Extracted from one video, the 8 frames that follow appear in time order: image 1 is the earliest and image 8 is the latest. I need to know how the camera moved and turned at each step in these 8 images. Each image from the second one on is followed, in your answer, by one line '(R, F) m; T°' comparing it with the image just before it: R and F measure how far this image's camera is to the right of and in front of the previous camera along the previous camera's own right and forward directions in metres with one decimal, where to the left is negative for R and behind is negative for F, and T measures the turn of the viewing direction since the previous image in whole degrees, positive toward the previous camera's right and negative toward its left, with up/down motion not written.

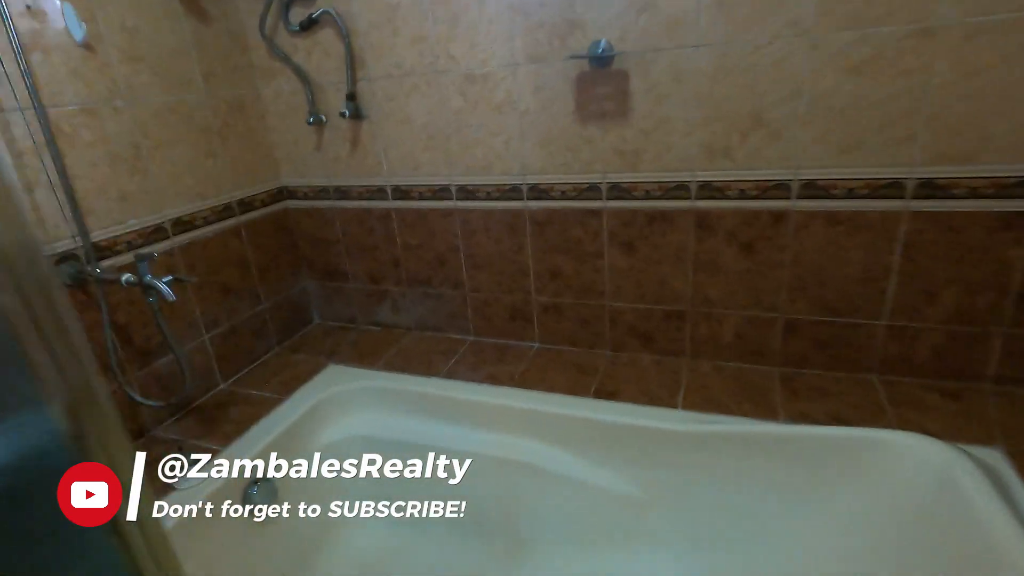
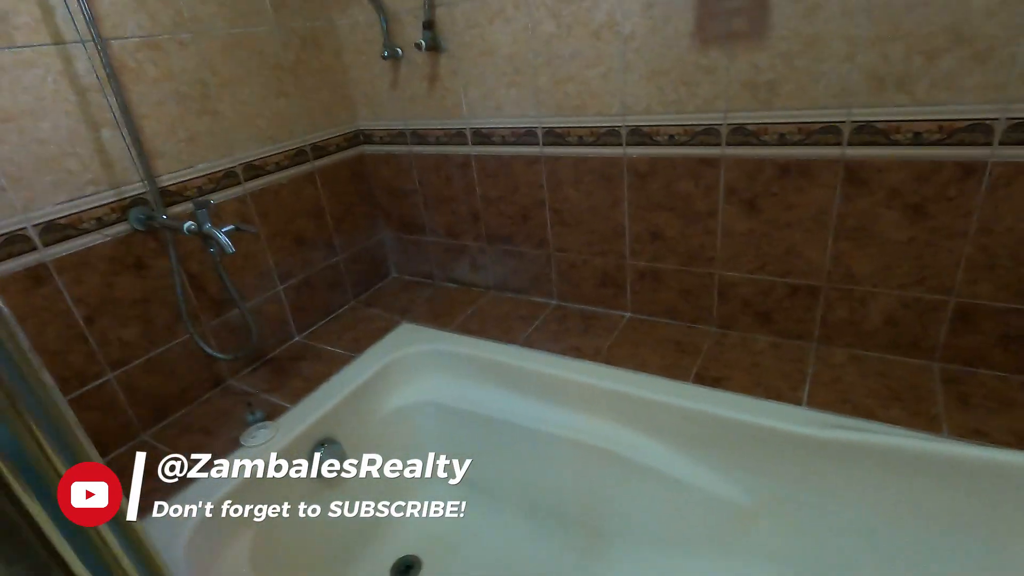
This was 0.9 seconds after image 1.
(0.0, +0.2) m; -9°
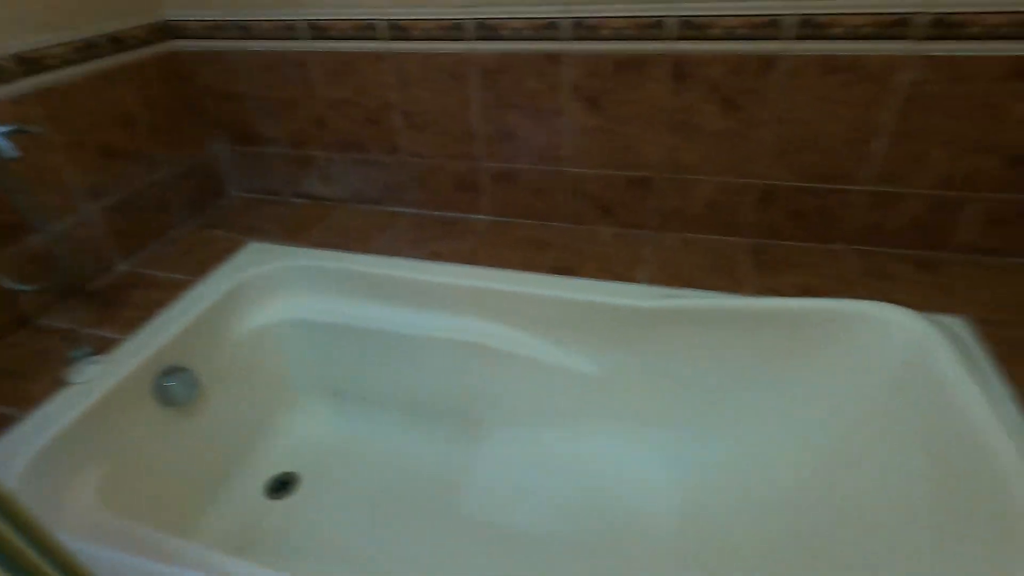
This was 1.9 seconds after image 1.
(0.0, 0.0) m; +14°
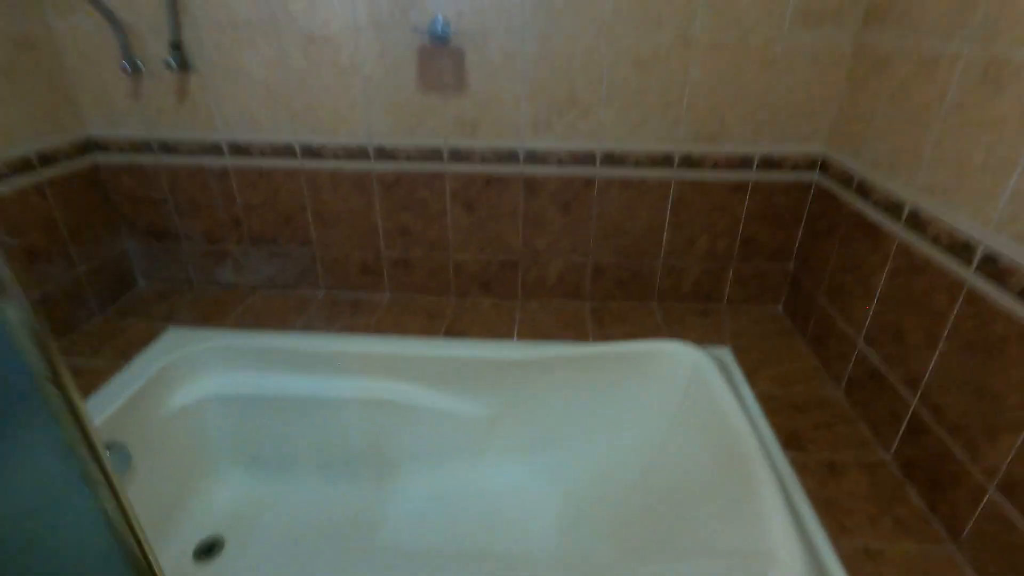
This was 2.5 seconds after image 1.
(-0.1, -0.3) m; +13°
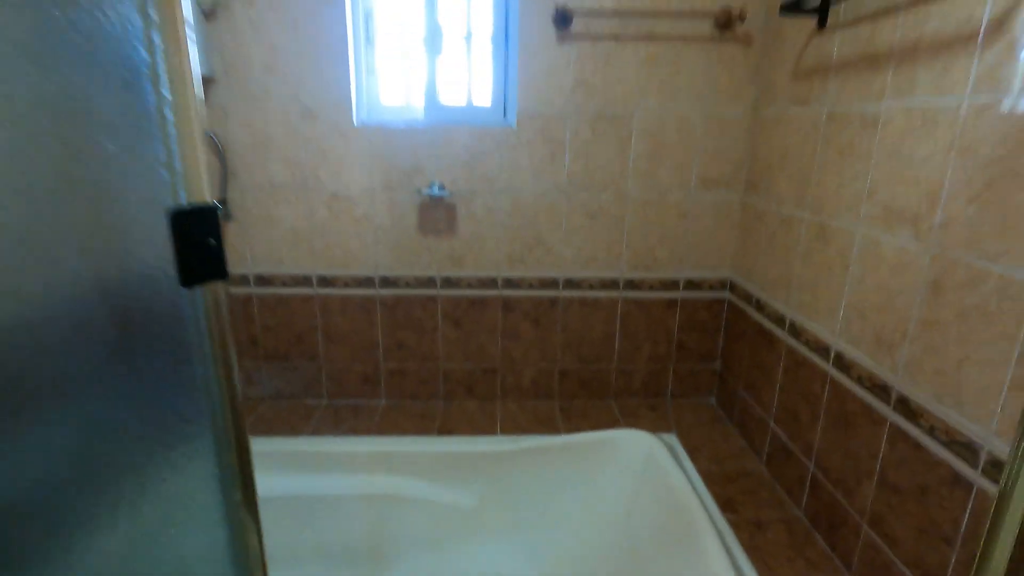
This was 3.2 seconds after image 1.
(-0.1, -0.3) m; +6°
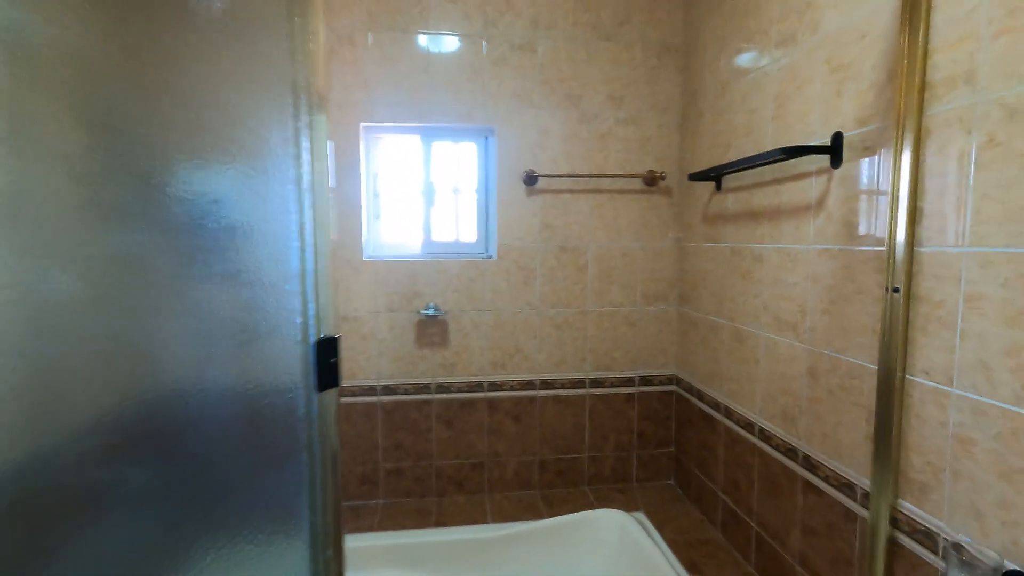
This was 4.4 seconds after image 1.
(-0.1, -0.4) m; +6°
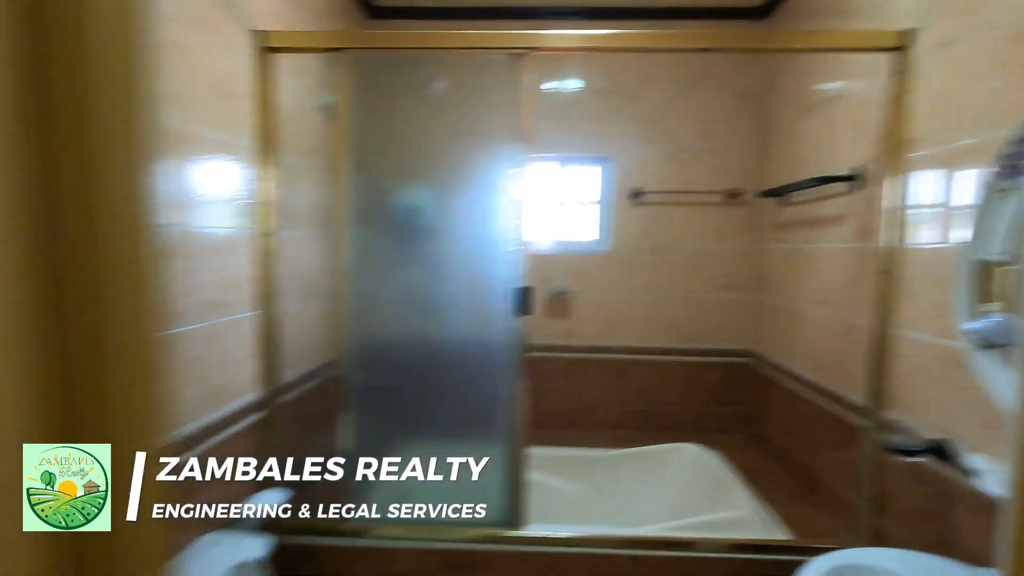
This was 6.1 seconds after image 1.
(-0.1, -0.8) m; -10°
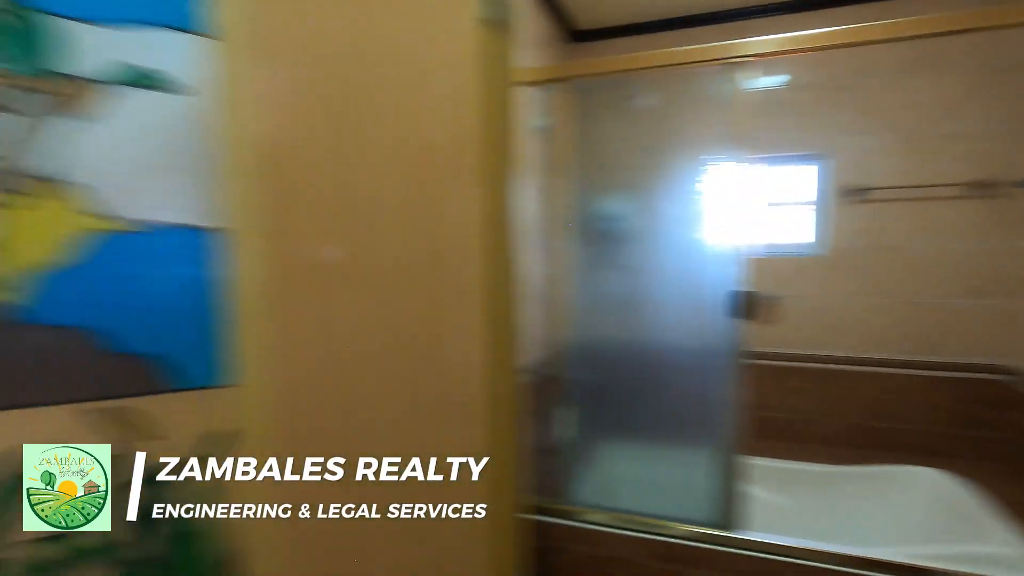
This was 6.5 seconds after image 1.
(-0.2, -0.2) m; -17°
